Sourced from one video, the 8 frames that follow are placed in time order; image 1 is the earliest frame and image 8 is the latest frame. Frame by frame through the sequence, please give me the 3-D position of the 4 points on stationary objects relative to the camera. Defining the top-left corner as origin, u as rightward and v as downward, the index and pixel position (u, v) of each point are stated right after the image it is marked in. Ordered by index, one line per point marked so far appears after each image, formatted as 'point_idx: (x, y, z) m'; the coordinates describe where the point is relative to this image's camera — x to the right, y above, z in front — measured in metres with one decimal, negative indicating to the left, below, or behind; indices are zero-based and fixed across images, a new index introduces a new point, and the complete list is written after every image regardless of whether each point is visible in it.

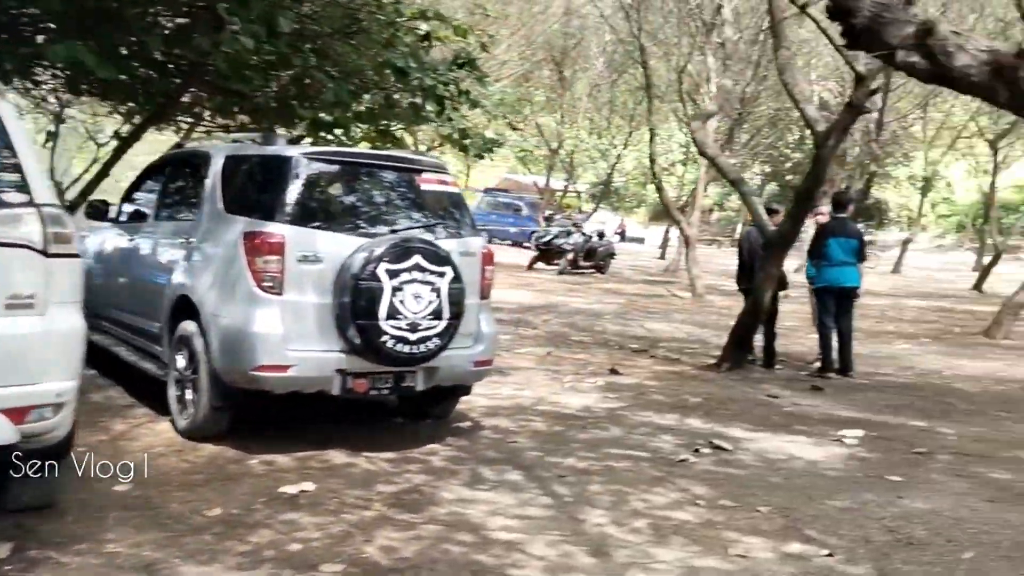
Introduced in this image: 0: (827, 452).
0: (+2.1, -1.1, +6.4) m
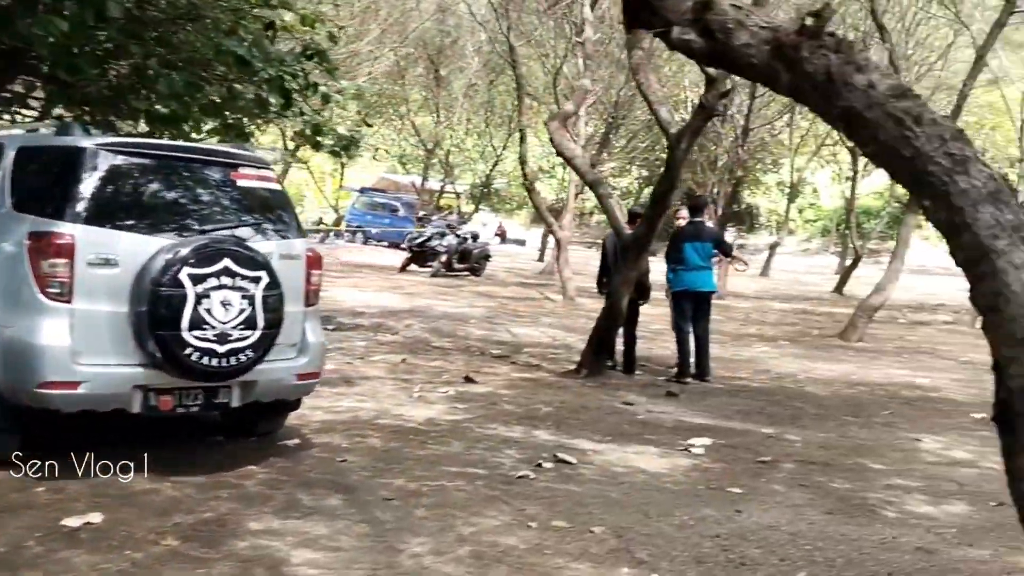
0: (+1.0, -1.1, +6.2) m
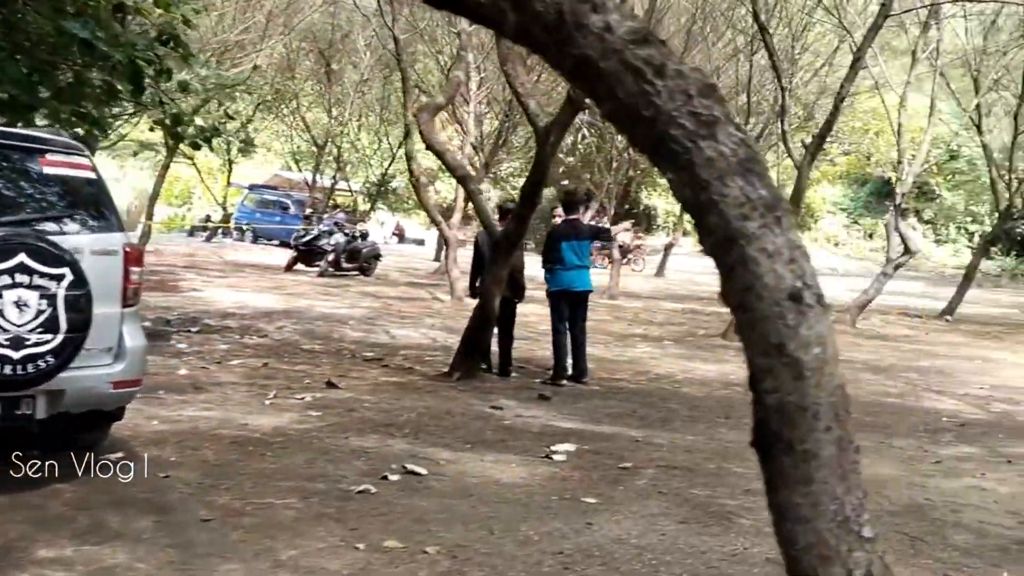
0: (+0.1, -1.1, +5.9) m
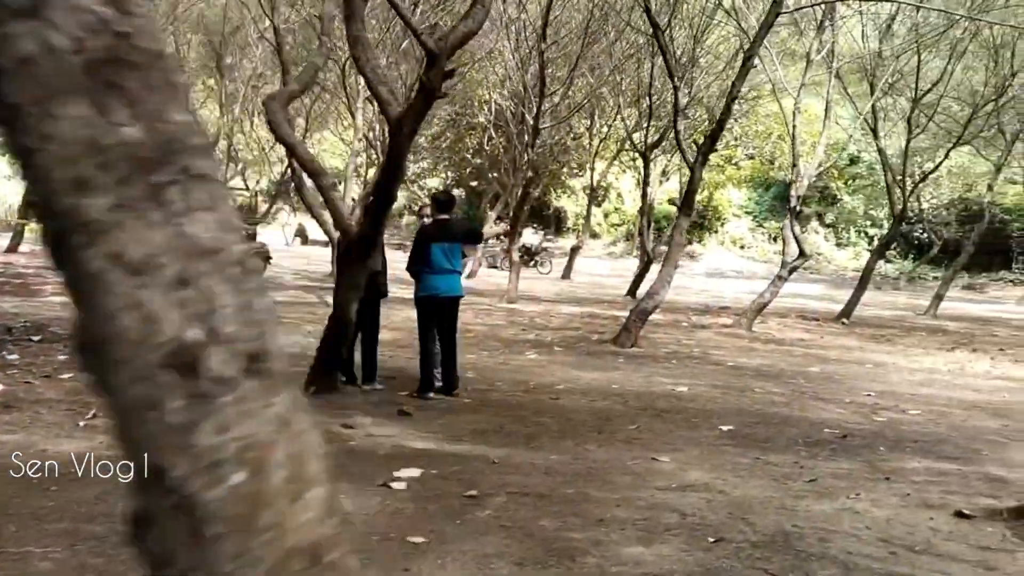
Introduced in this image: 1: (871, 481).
0: (-0.8, -1.2, +5.2) m
1: (+2.4, -1.3, +6.3) m
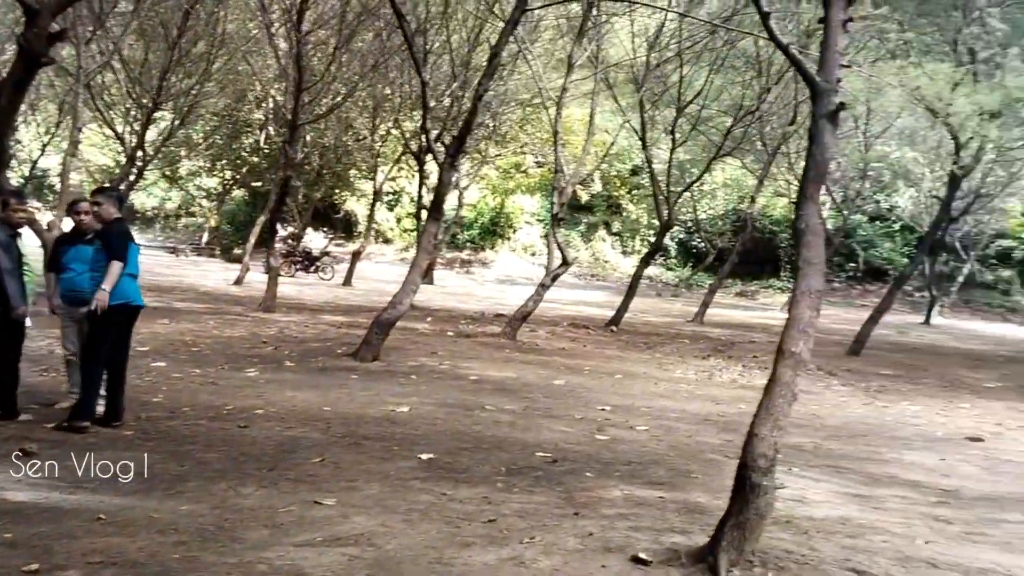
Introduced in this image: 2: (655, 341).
0: (-2.7, -1.2, +3.8) m
1: (+0.3, -1.4, +5.6) m
2: (+2.9, -1.1, +19.0) m
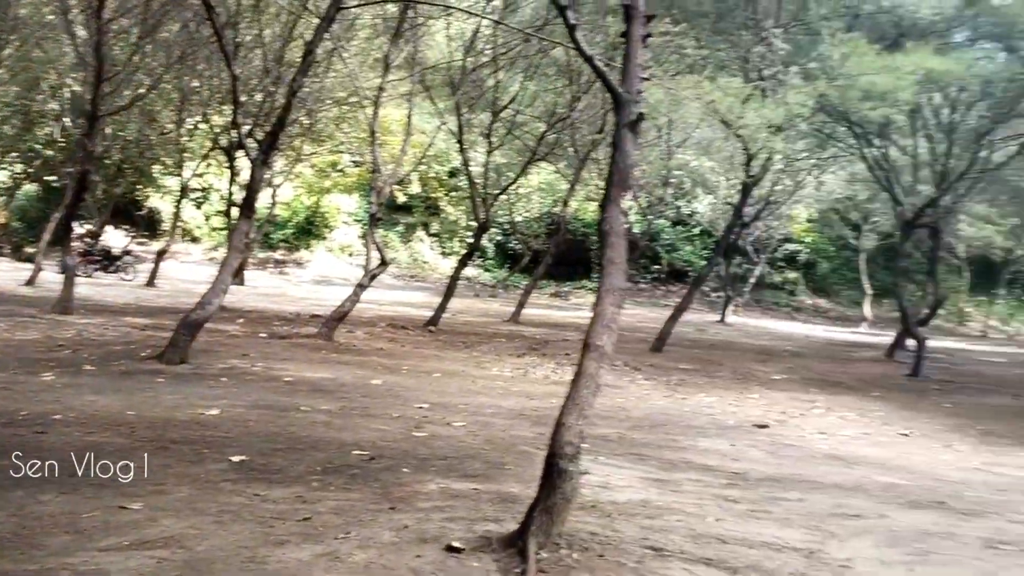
0: (-3.4, -1.2, +3.4) m
1: (-0.8, -1.4, +5.7) m
2: (-0.8, -1.1, +19.3) m
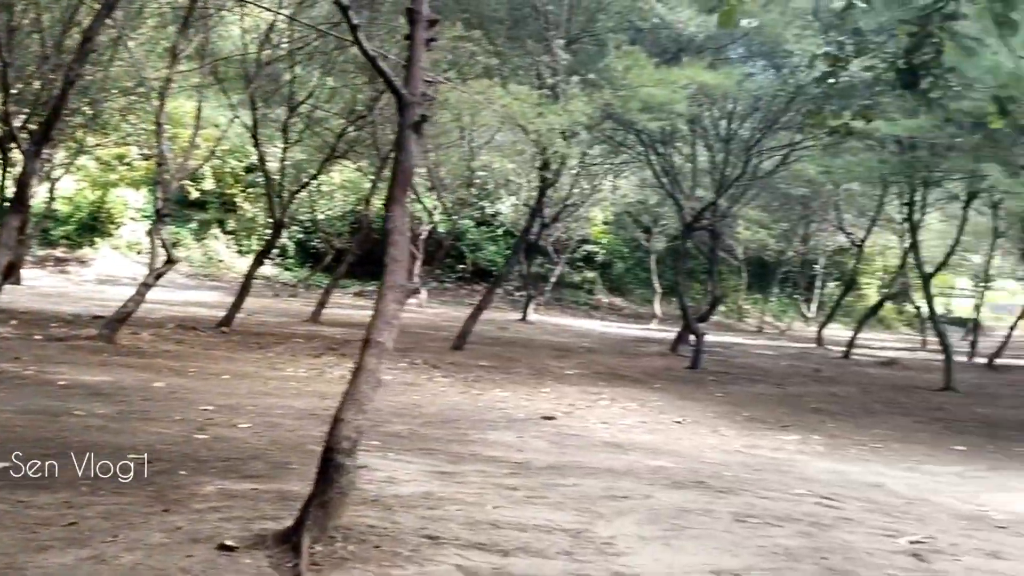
0: (-4.2, -1.2, +2.7) m
1: (-2.1, -1.3, +5.5) m
2: (-4.9, -1.0, +18.9) m
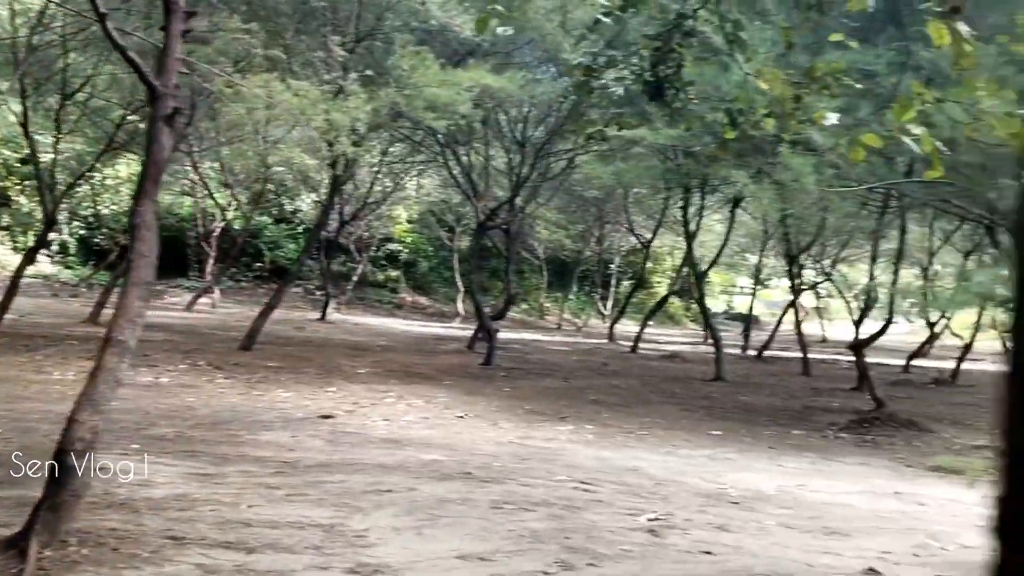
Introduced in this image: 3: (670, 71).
0: (-5.0, -1.2, +2.0) m
1: (-3.6, -1.3, +5.1) m
2: (-8.9, -1.0, +17.7) m
3: (+1.3, +1.8, +7.8) m
